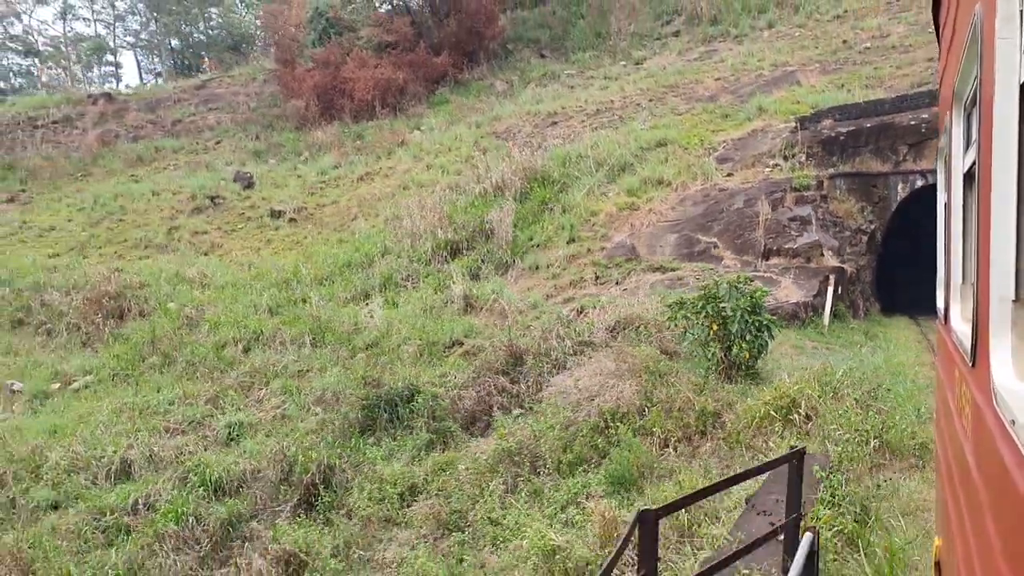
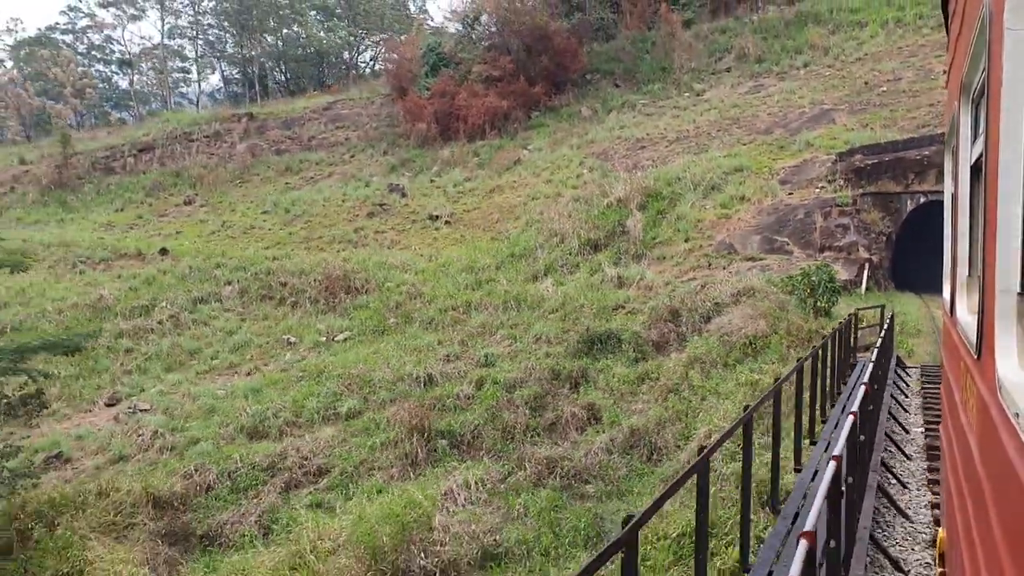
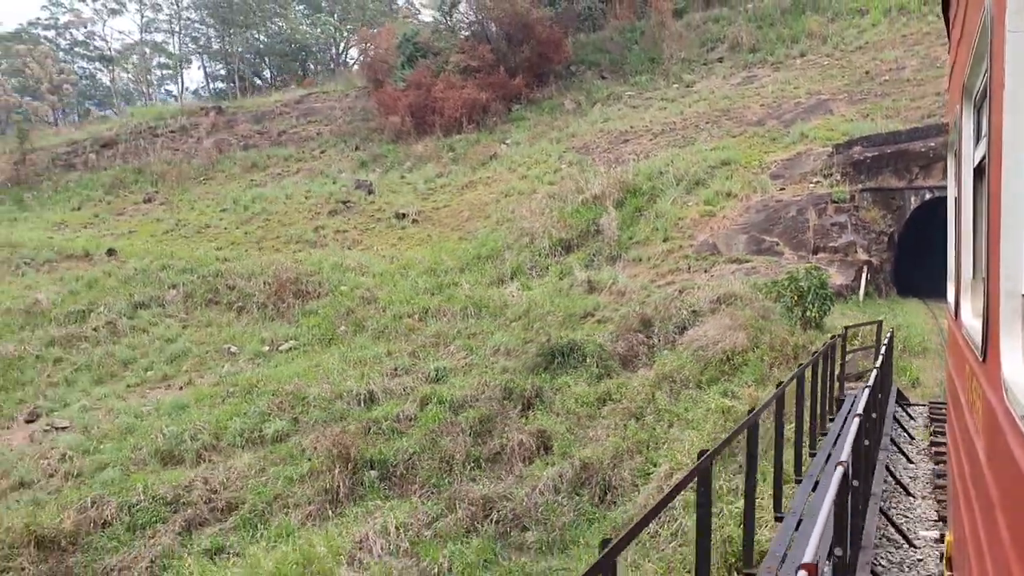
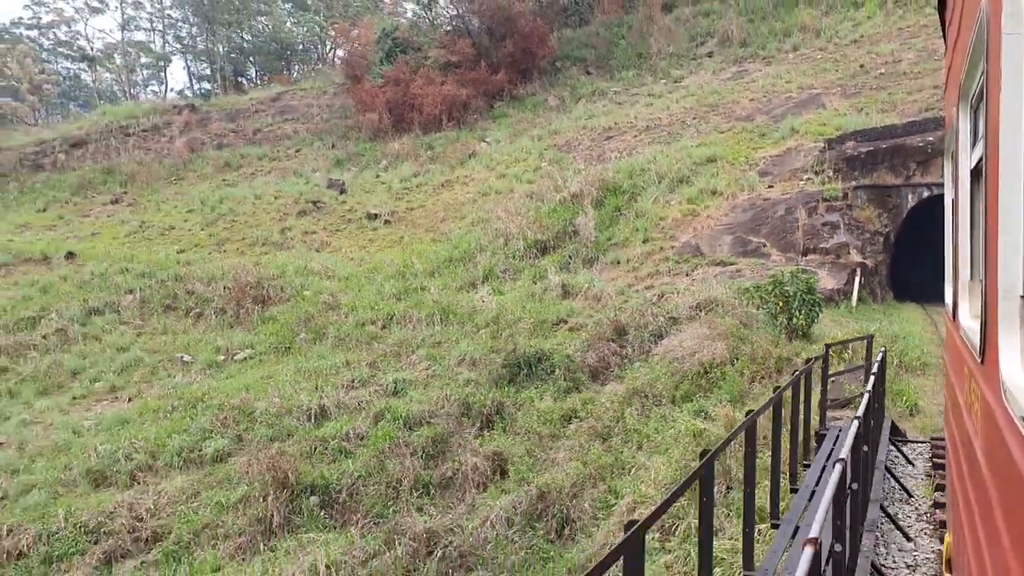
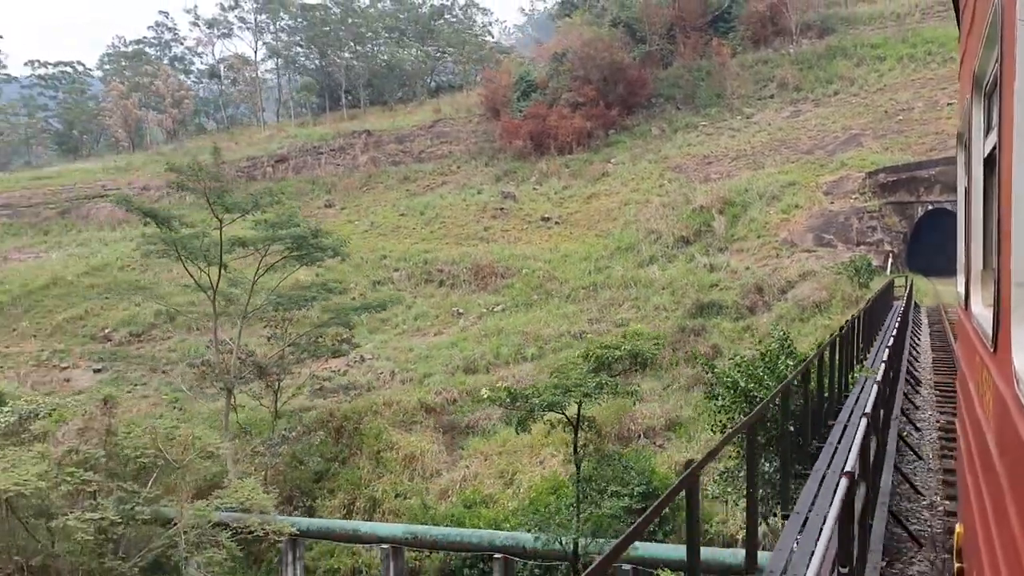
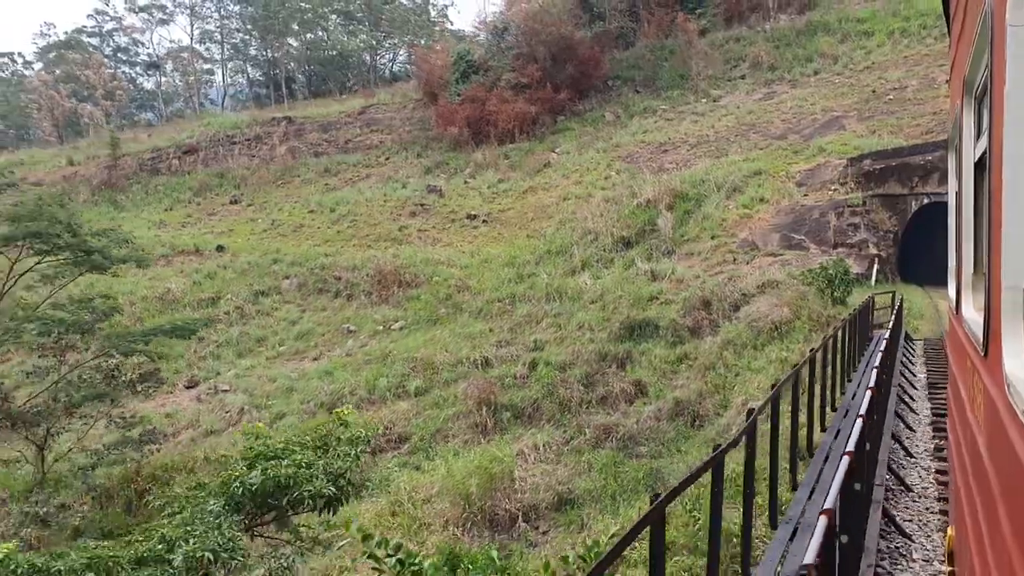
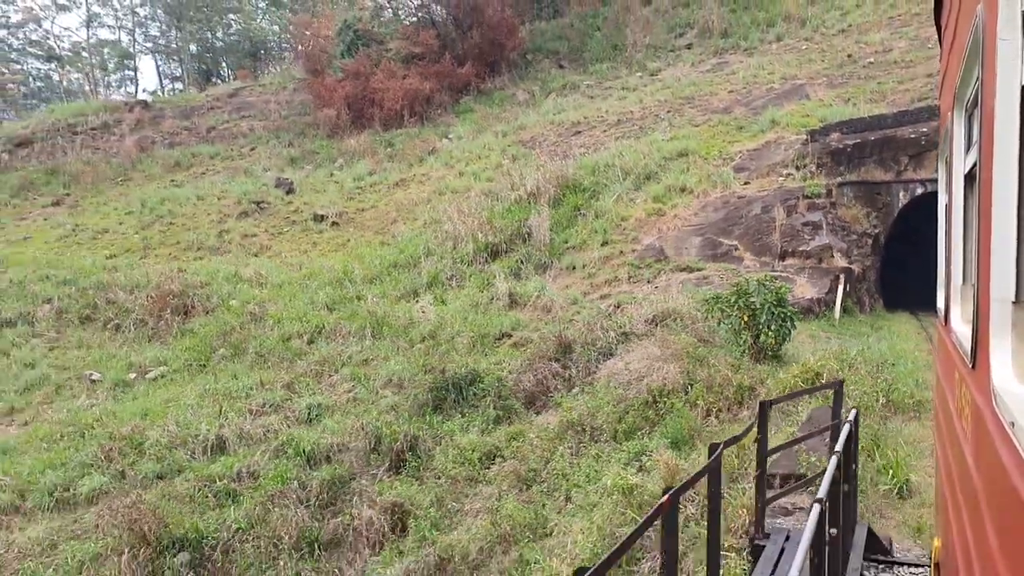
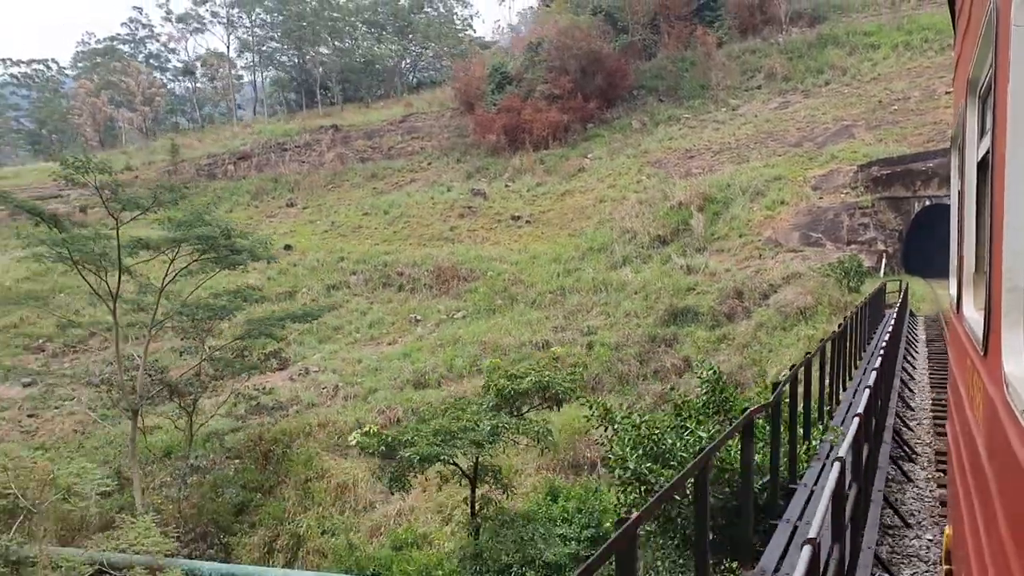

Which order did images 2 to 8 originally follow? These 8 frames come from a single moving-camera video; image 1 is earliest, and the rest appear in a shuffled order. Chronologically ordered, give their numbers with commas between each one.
7, 4, 3, 2, 6, 8, 5
